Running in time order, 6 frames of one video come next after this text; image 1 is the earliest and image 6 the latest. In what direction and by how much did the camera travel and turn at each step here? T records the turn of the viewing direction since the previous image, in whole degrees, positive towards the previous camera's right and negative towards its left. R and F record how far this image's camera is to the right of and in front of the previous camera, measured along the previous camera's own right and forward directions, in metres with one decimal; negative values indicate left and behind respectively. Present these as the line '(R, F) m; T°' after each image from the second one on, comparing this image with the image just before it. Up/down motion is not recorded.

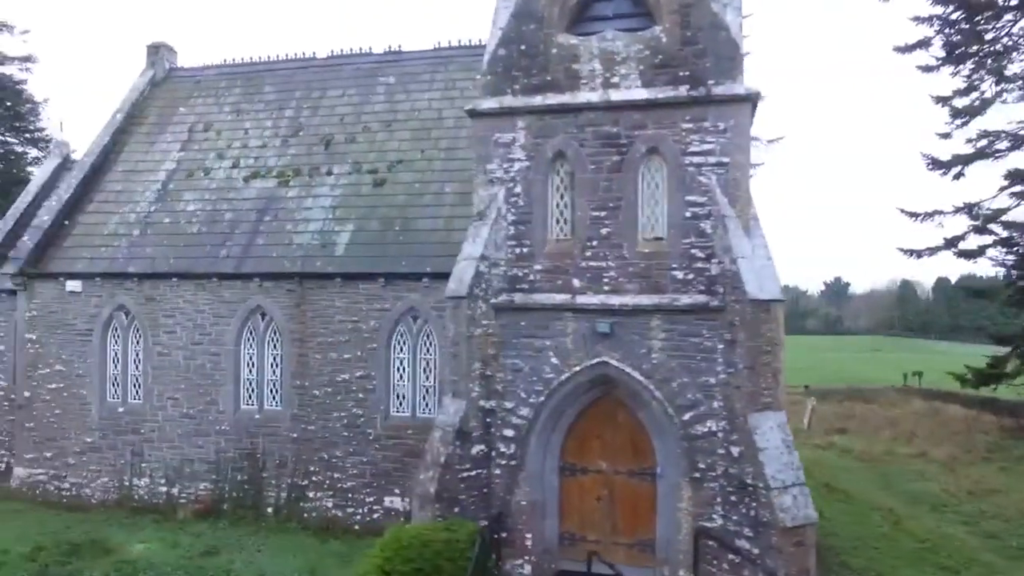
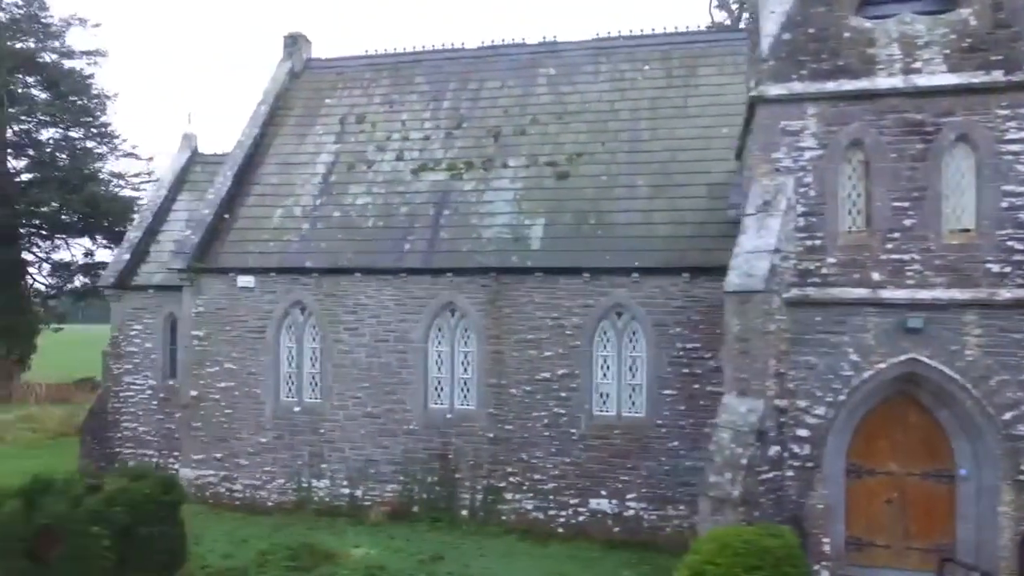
(-4.5, +0.5) m; 0°
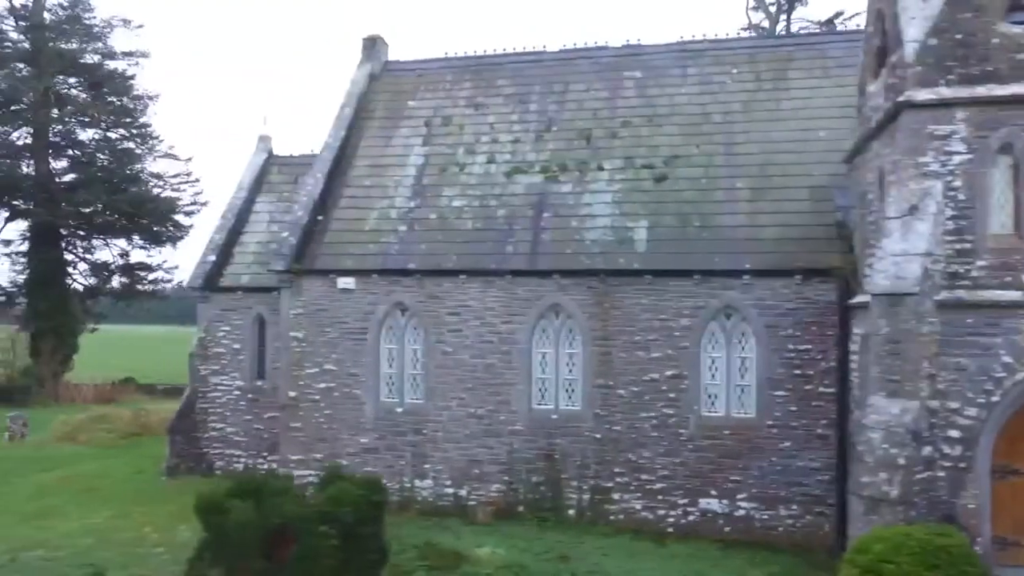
(-2.4, -0.1) m; 0°
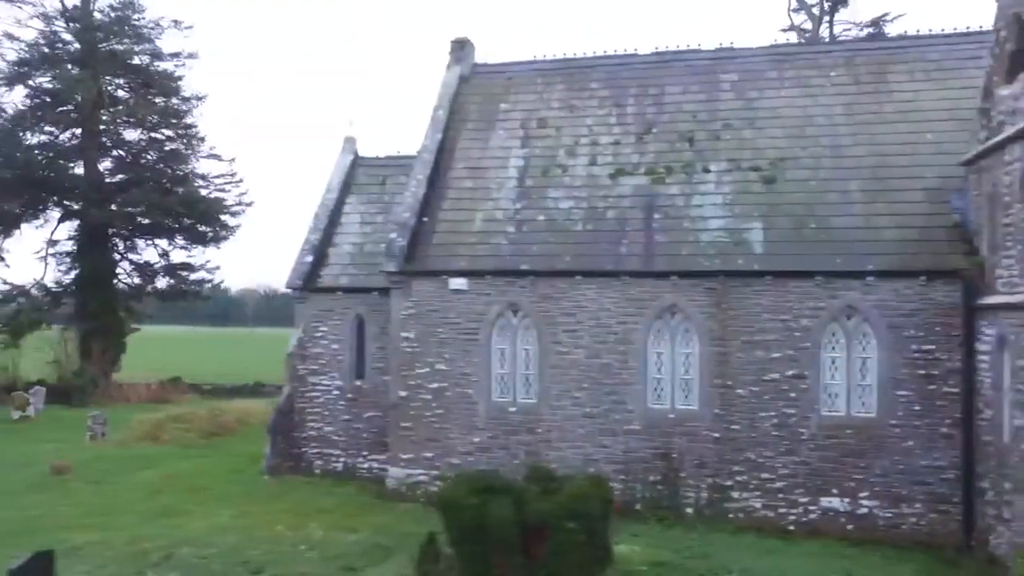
(-2.7, -0.2) m; 0°
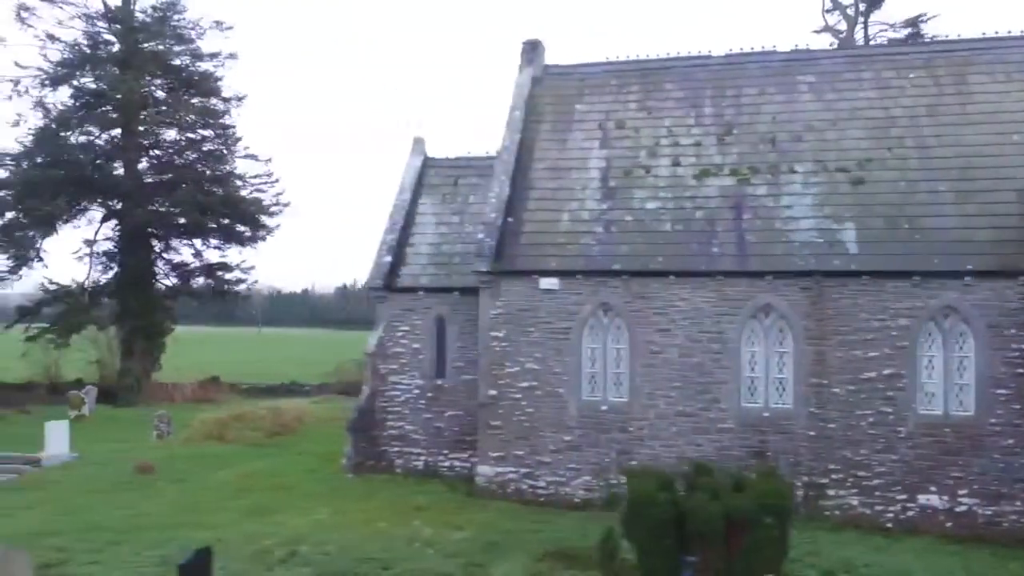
(-2.3, -0.1) m; 0°
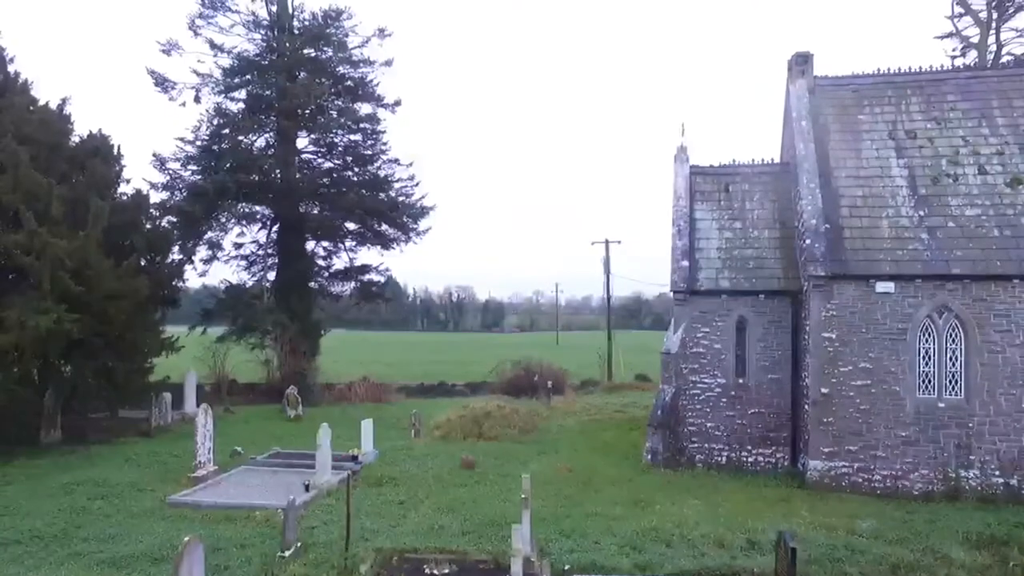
(-8.9, -0.8) m; 0°
